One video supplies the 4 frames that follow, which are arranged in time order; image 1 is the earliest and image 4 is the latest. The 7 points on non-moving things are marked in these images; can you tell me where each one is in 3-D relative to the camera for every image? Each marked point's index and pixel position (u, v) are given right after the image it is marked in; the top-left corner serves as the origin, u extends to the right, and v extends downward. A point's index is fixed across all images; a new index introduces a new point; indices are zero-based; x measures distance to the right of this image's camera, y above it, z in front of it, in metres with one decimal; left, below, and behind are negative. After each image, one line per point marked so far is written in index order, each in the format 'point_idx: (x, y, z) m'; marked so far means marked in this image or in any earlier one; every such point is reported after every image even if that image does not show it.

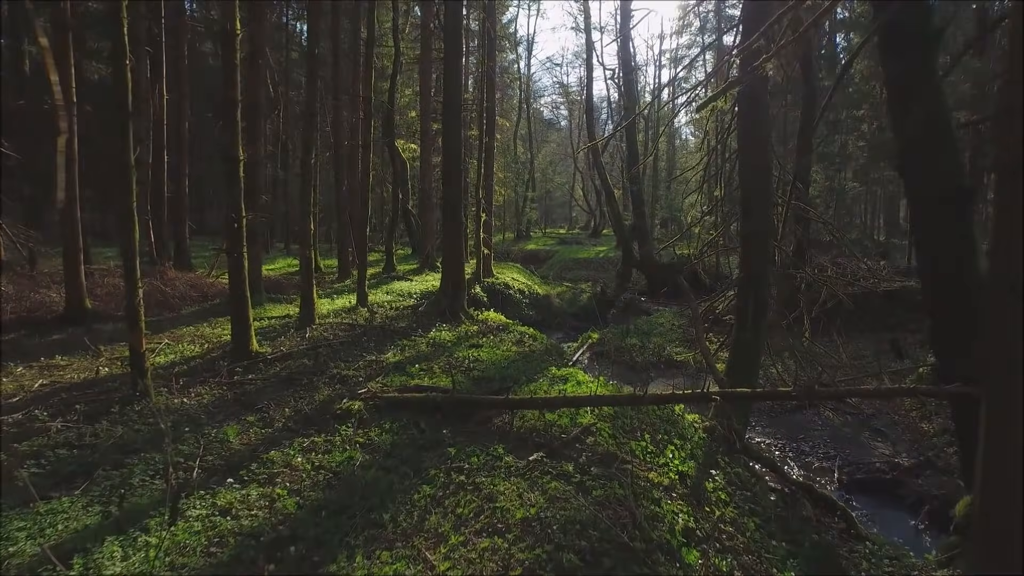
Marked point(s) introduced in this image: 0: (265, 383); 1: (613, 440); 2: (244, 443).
0: (-3.3, -1.3, +7.1) m
1: (+1.0, -1.5, +5.4) m
2: (-2.6, -1.5, +5.2) m
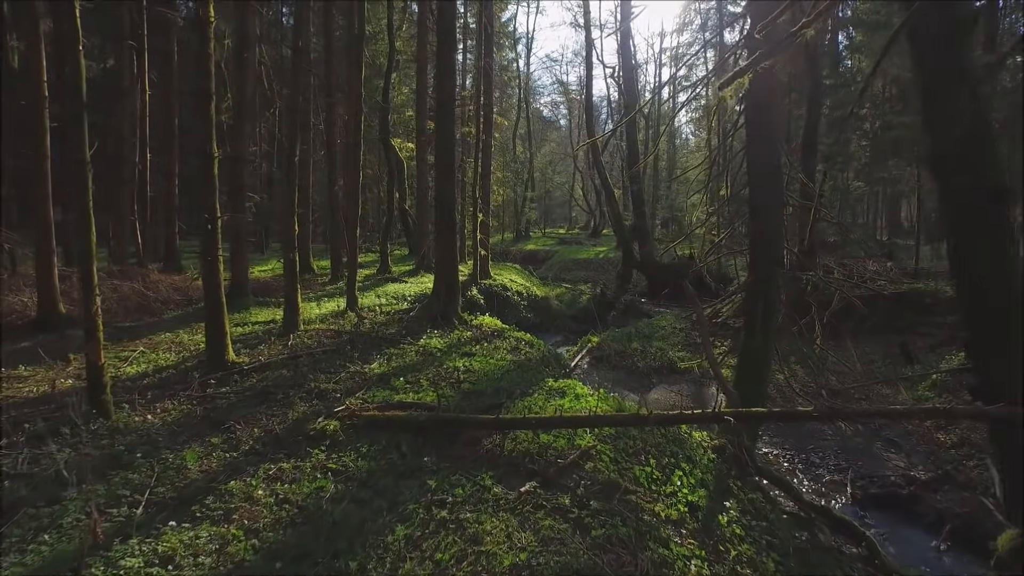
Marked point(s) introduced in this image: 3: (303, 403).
0: (-3.4, -1.3, +6.6) m
1: (+0.9, -1.6, +4.9) m
2: (-2.7, -1.6, +4.6) m
3: (-2.4, -1.3, +6.2) m
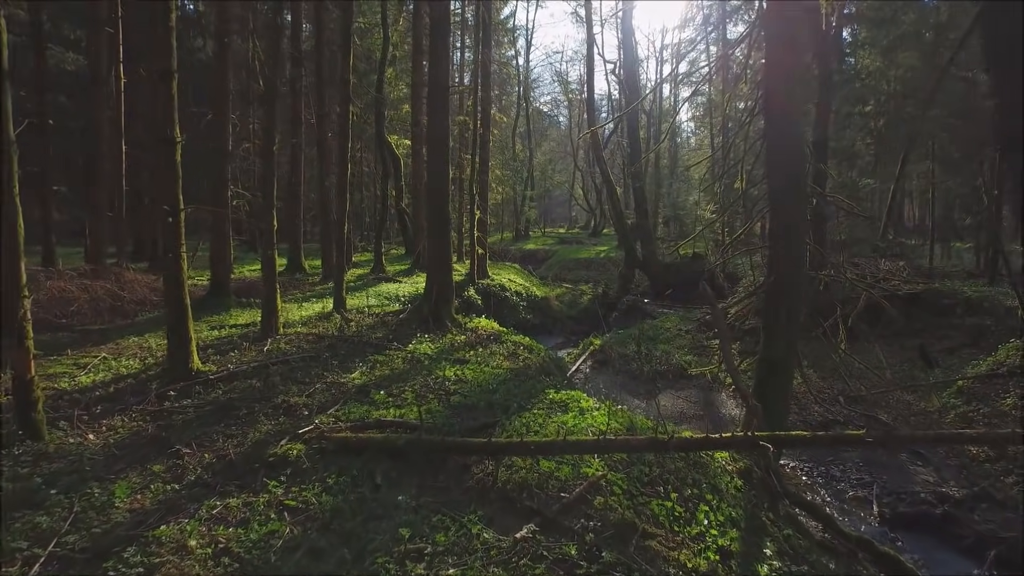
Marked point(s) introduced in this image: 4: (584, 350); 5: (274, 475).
0: (-3.4, -1.4, +5.8) m
1: (+0.9, -1.6, +4.1) m
2: (-2.7, -1.6, +3.8) m
3: (-2.5, -1.3, +5.4) m
4: (+2.1, -1.8, +15.8) m
5: (-1.9, -1.5, +4.4) m
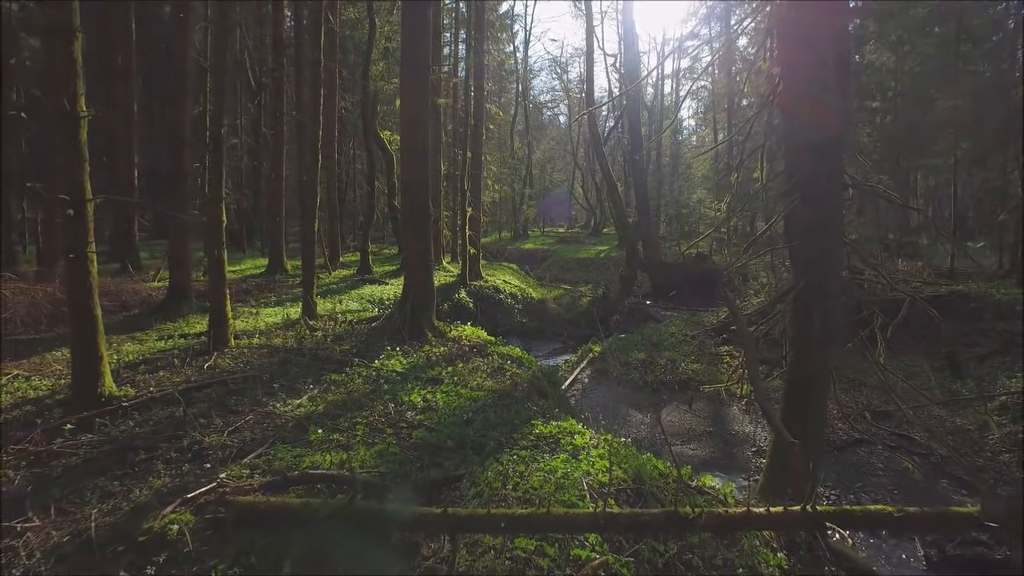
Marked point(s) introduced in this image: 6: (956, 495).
0: (-3.6, -1.4, +4.6) m
1: (+0.7, -1.7, +2.9) m
2: (-2.9, -1.7, +2.6) m
3: (-2.7, -1.4, +4.2) m
4: (+1.9, -1.9, +14.6) m
5: (-2.1, -1.6, +3.1) m
6: (+7.1, -3.3, +8.5) m
